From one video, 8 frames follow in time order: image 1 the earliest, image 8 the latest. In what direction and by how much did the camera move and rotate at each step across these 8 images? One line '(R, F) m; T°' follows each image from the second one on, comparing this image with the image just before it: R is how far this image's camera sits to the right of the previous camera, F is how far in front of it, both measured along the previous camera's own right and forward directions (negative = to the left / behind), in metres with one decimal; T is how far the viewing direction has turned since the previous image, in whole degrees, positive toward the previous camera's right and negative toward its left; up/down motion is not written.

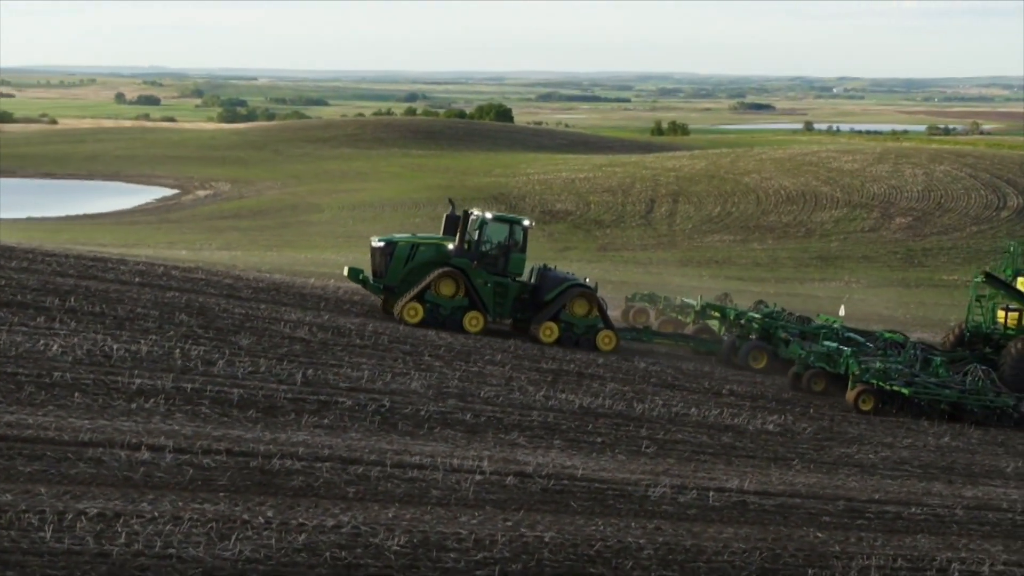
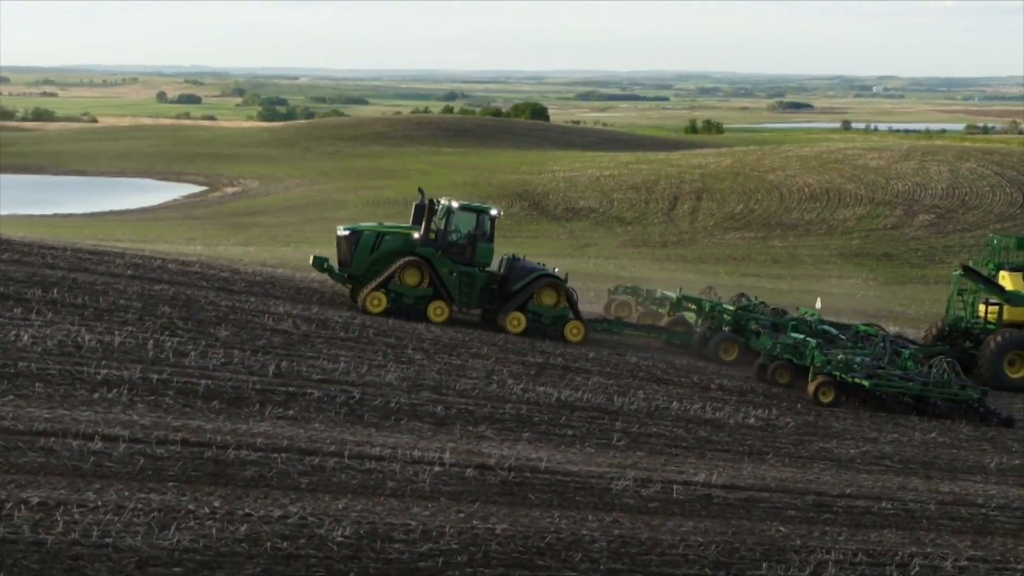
(+0.5, +0.1) m; -1°
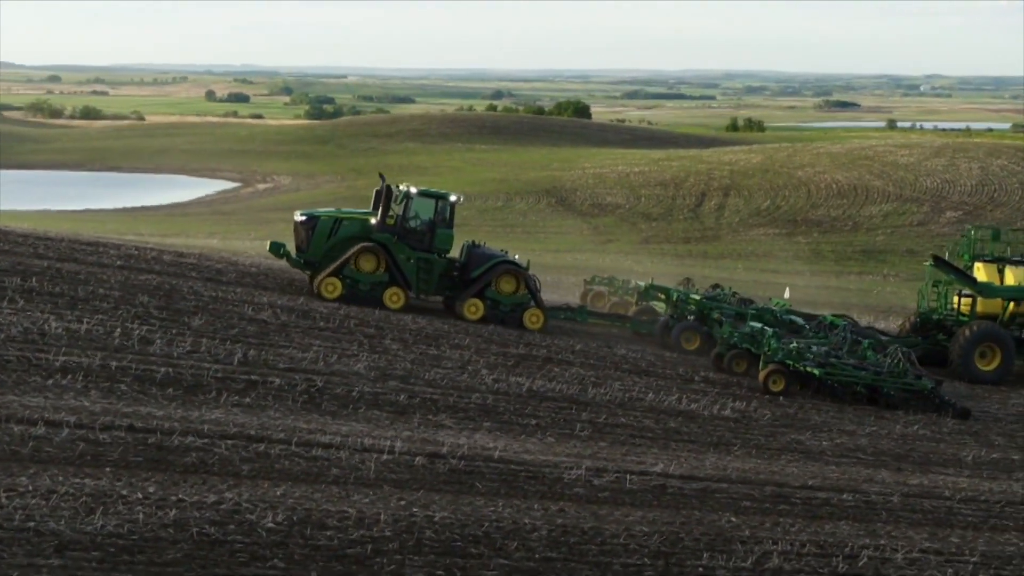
(+0.5, +0.1) m; -2°
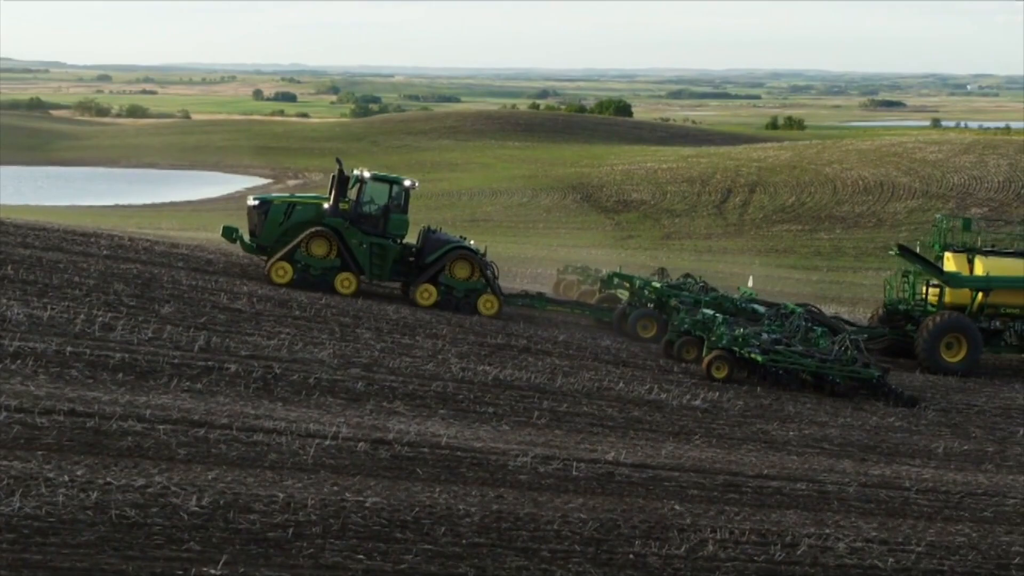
(+0.6, +0.1) m; -2°
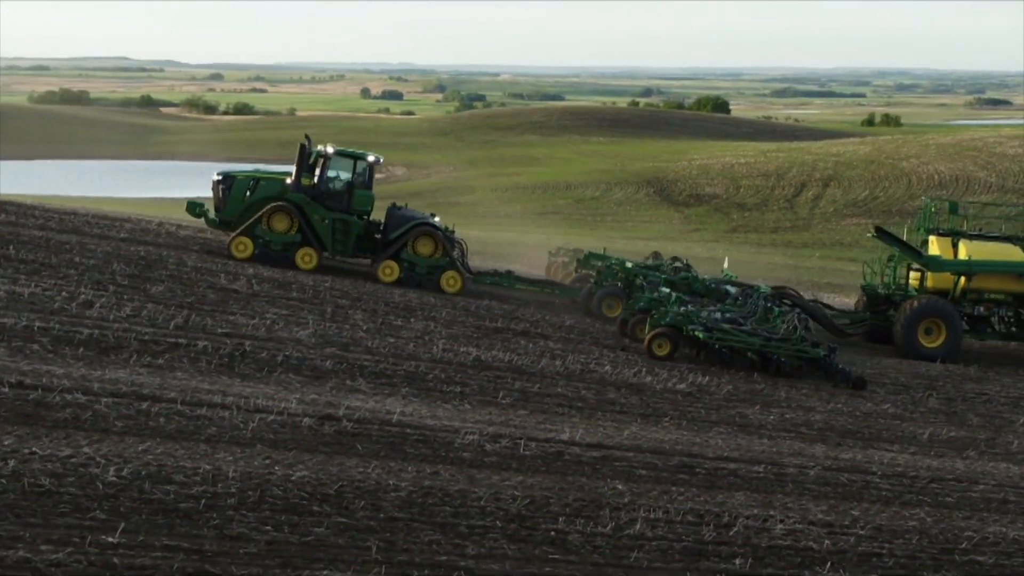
(+0.9, +0.2) m; -3°
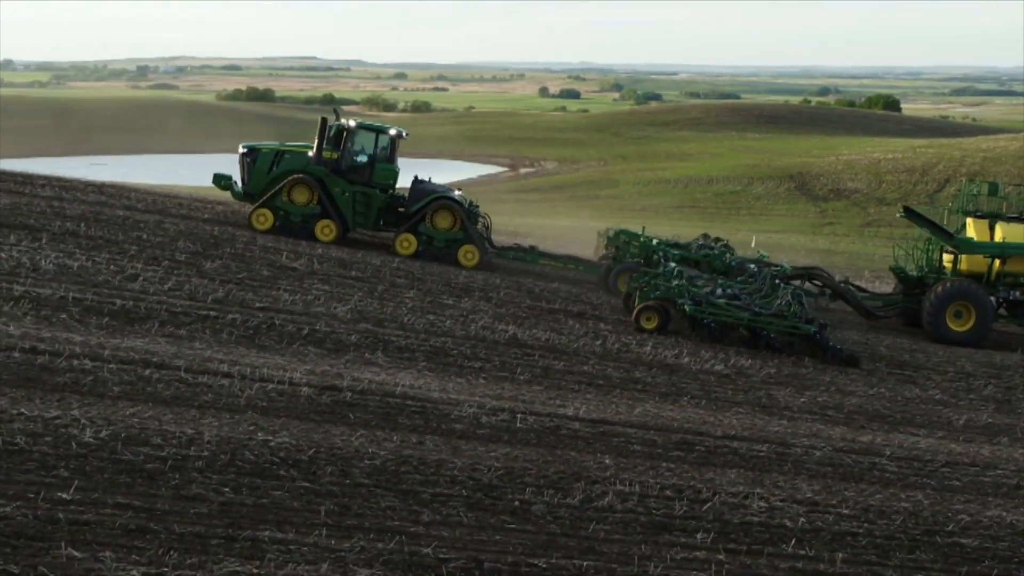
(+1.0, +0.1) m; -6°
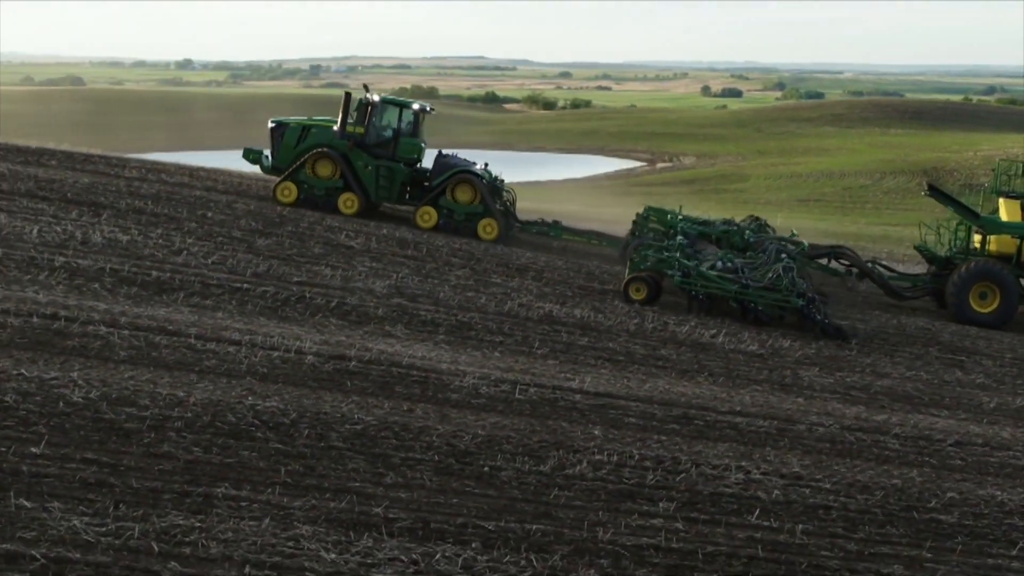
(+0.9, 0.0) m; -5°
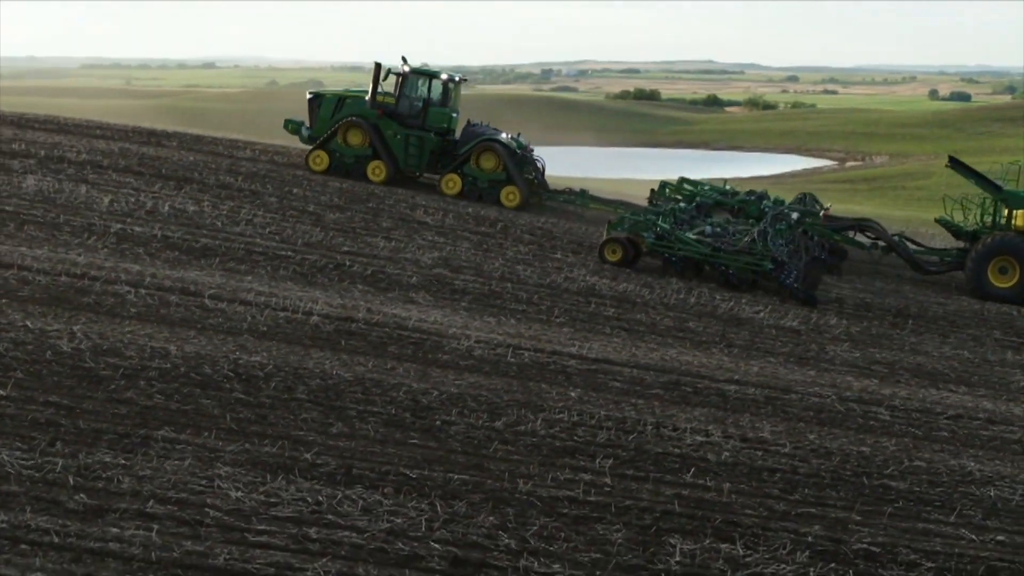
(+1.2, 0.0) m; -7°
